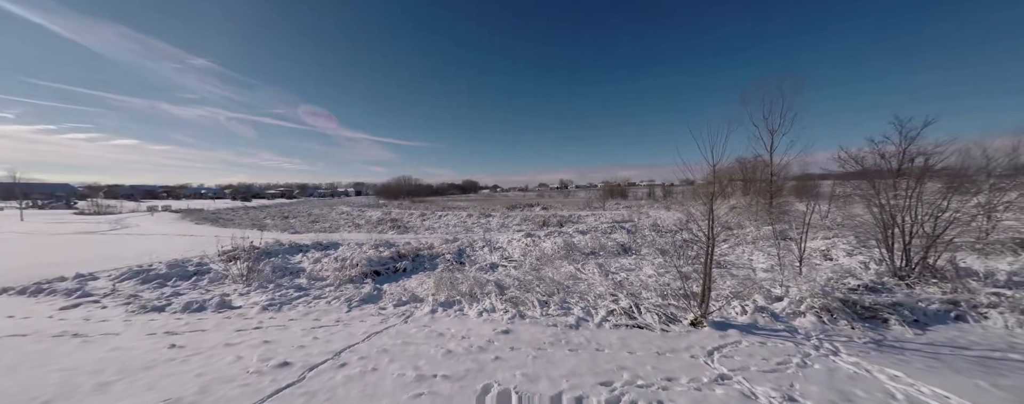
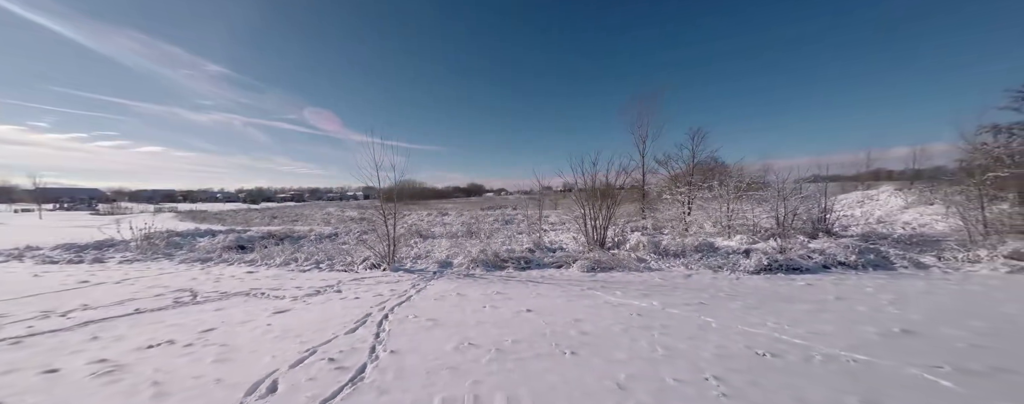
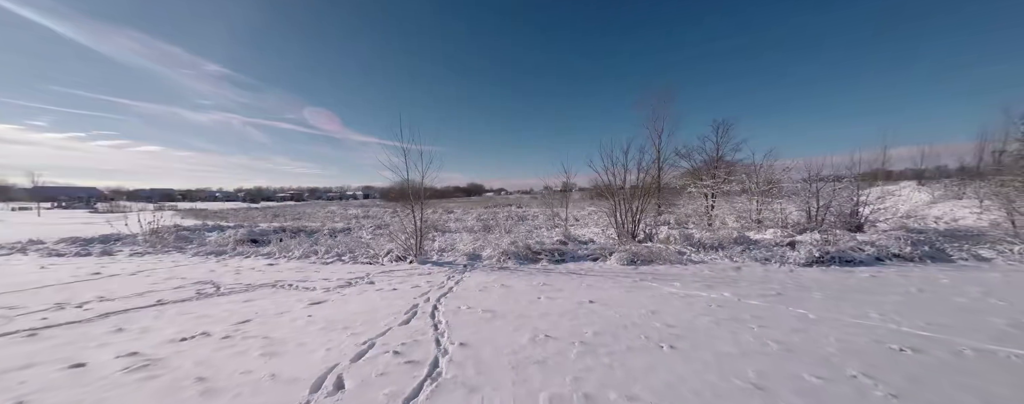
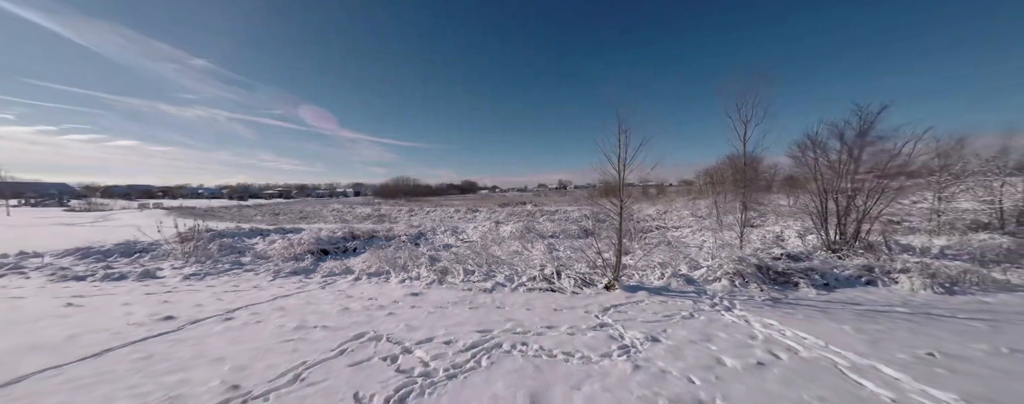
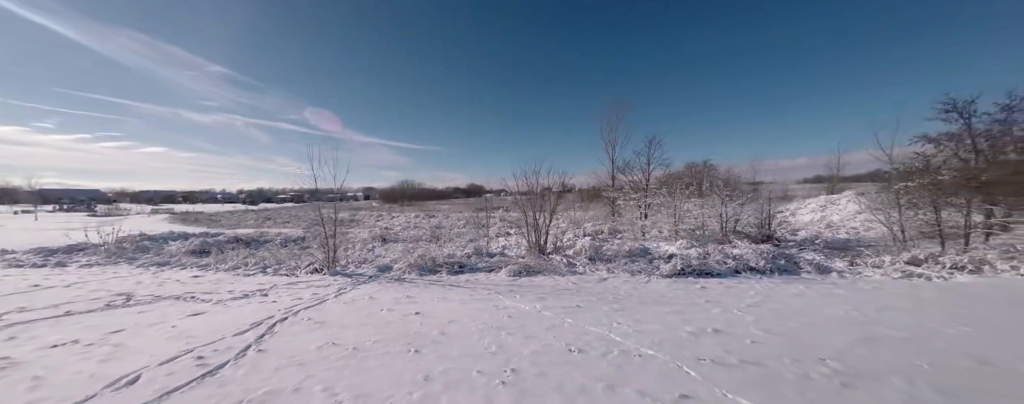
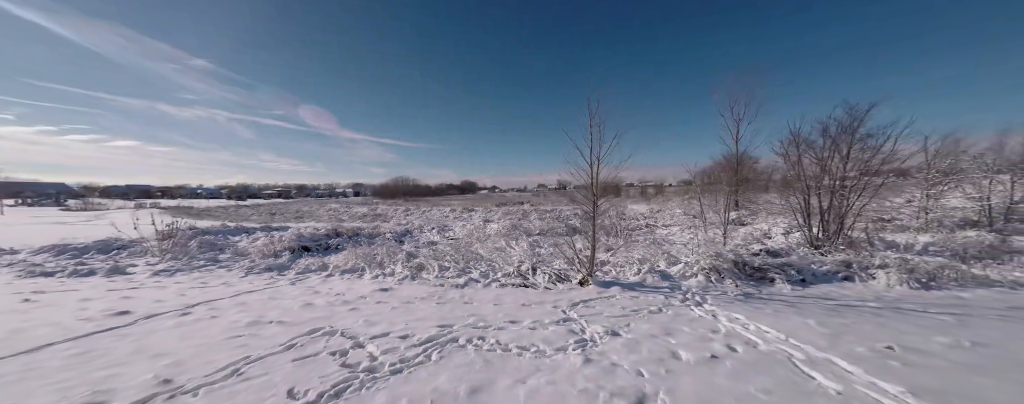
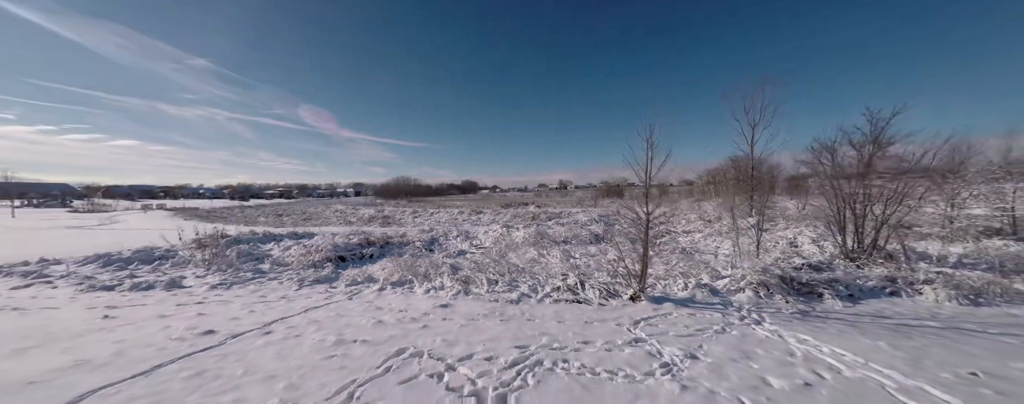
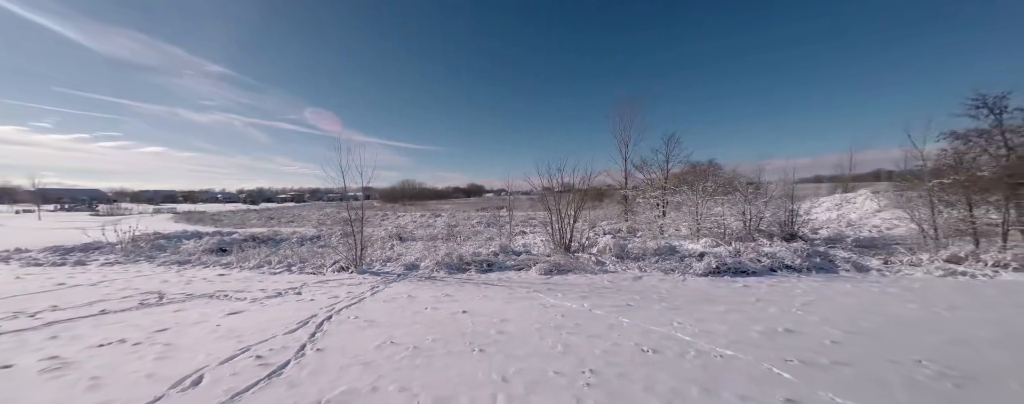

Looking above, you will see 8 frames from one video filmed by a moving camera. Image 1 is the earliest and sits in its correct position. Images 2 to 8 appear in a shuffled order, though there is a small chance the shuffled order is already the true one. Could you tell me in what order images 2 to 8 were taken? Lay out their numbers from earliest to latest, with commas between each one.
7, 4, 6, 3, 2, 8, 5
